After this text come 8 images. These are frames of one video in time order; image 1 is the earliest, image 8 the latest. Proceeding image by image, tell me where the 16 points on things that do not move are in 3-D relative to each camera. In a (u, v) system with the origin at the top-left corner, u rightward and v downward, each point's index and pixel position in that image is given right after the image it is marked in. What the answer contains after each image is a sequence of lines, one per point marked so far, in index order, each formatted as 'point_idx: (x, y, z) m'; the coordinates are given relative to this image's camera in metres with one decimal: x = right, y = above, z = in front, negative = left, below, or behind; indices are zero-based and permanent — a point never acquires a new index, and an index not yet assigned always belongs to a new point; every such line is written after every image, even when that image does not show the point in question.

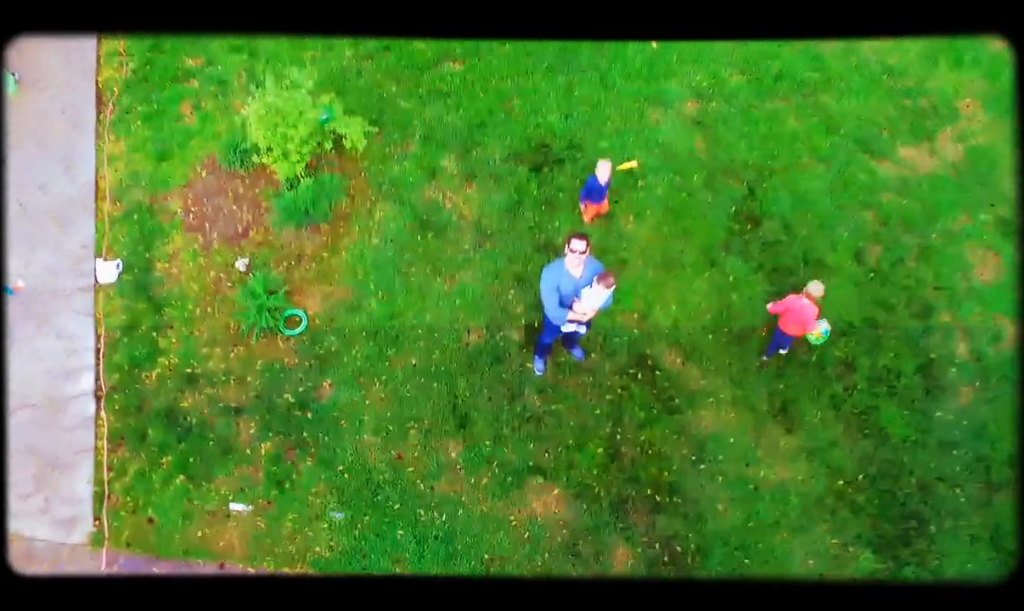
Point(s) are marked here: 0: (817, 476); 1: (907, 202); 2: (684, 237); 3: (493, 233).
0: (+1.5, -0.9, +4.5) m
1: (+2.3, +0.6, +5.1) m
2: (+1.0, +0.4, +4.9) m
3: (-0.1, +0.4, +4.8) m
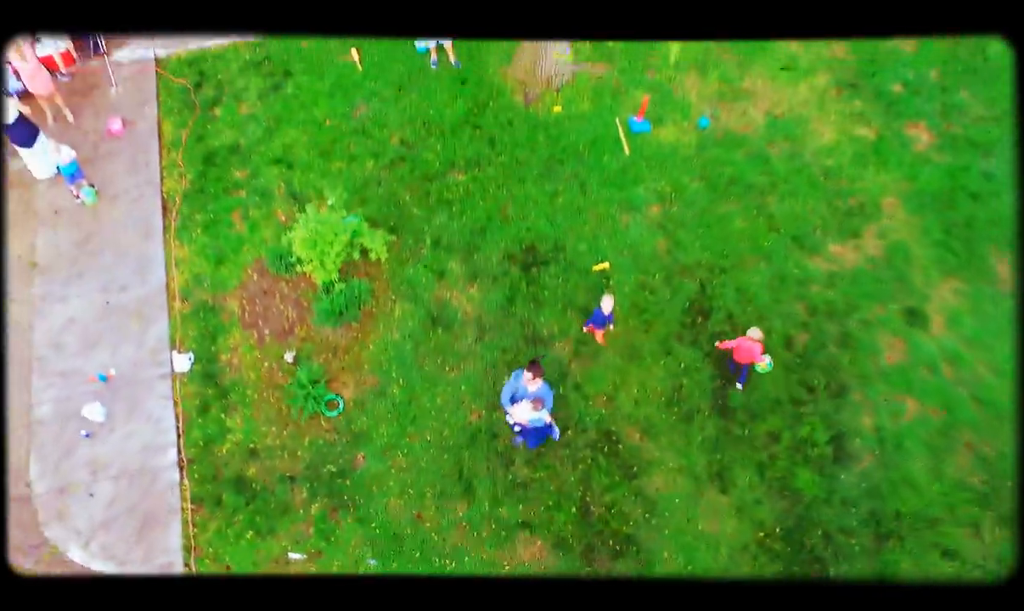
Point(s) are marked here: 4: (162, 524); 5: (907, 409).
0: (+1.4, -1.4, +5.6) m
1: (+2.3, +0.1, +6.1) m
2: (+0.9, -0.2, +6.0) m
3: (-0.1, -0.1, +5.9) m
4: (-2.1, -1.4, +5.5) m
5: (+2.6, -0.7, +5.9) m
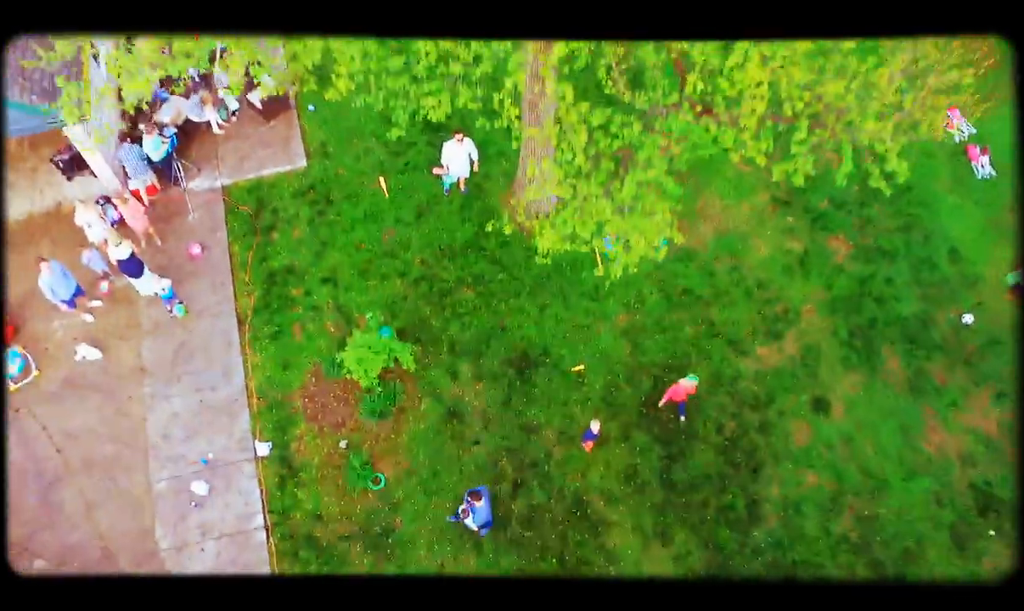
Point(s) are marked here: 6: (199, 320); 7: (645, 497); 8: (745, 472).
0: (+1.4, -2.3, +7.3) m
1: (+2.2, -0.8, +7.9) m
2: (+0.9, -1.0, +7.8) m
3: (-0.2, -1.0, +7.7) m
4: (-2.1, -2.2, +7.3) m
5: (+2.6, -1.5, +7.6) m
6: (-2.9, -0.1, +8.1) m
7: (+1.2, -1.7, +7.5) m
8: (+2.1, -1.5, +7.6) m
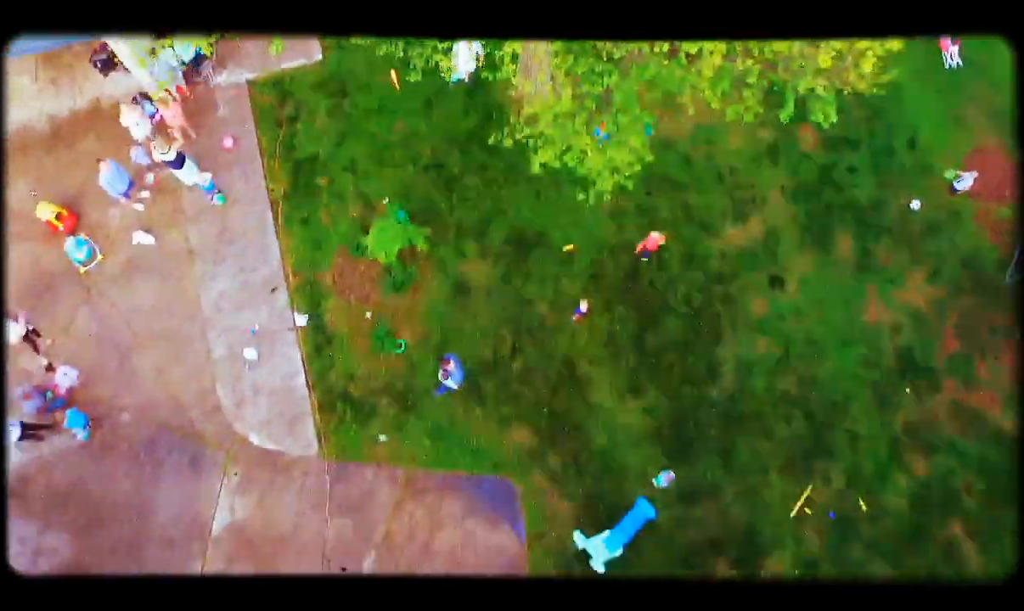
0: (+1.4, -1.2, +8.8) m
1: (+2.2, +0.4, +9.2) m
2: (+0.9, +0.1, +9.1) m
3: (-0.2, +0.2, +9.0) m
4: (-2.1, -1.2, +8.8) m
5: (+2.6, -0.4, +9.0) m
6: (-2.9, +1.1, +9.2) m
7: (+1.2, -0.6, +8.9) m
8: (+2.0, -0.3, +9.0) m
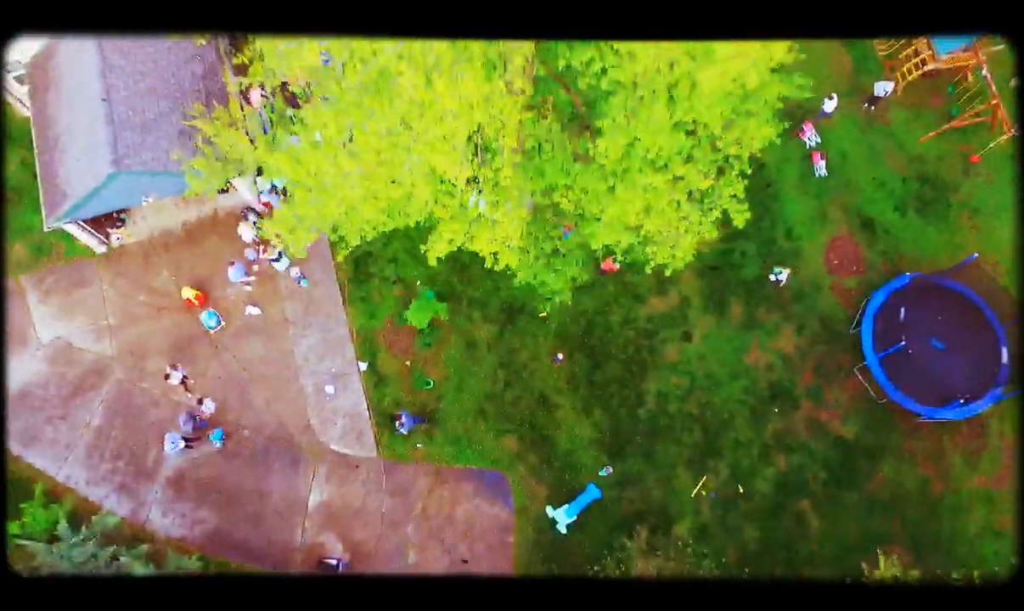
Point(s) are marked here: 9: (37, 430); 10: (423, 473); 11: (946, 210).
0: (+1.3, -1.9, +13.0) m
1: (+2.1, -0.3, +13.3) m
2: (+0.8, -0.6, +13.2) m
3: (-0.3, -0.6, +13.1) m
4: (-2.2, -1.9, +13.0) m
5: (+2.5, -1.1, +13.2) m
6: (-3.0, +0.3, +13.4) m
7: (+1.1, -1.3, +13.1) m
8: (+1.9, -1.1, +13.1) m
9: (-7.1, -1.9, +12.9) m
10: (-1.3, -2.5, +12.9) m
11: (+7.3, +1.6, +14.4) m
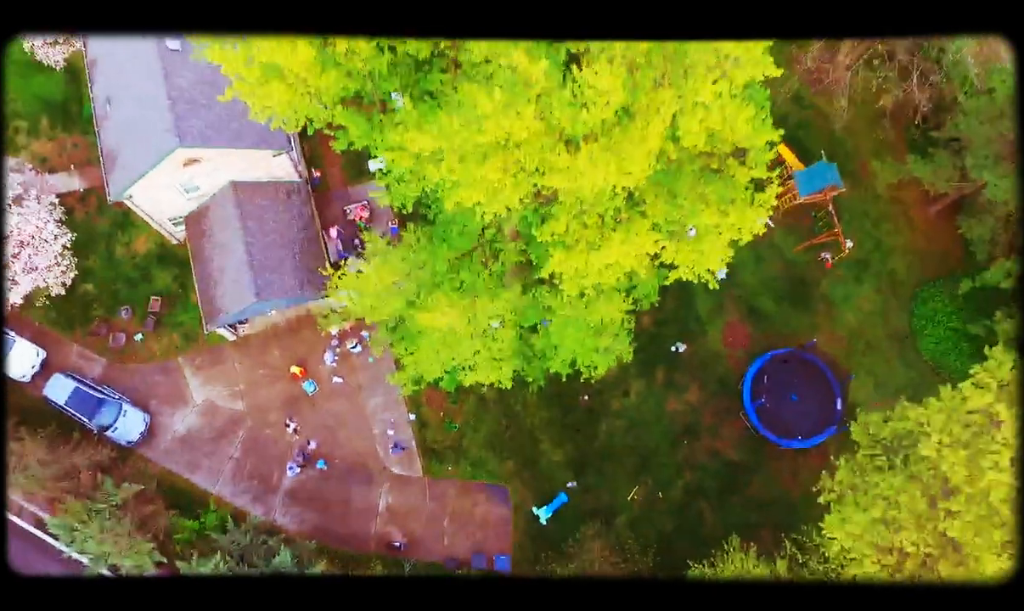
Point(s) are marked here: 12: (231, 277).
0: (+1.3, -3.5, +19.6) m
1: (+2.1, -1.8, +19.9) m
2: (+0.7, -2.1, +19.8) m
3: (-0.3, -2.1, +19.7) m
4: (-2.2, -3.5, +19.5) m
5: (+2.4, -2.7, +19.7) m
6: (-3.1, -1.3, +20.0) m
7: (+1.0, -2.9, +19.7) m
8: (+1.9, -2.6, +19.7) m
9: (-7.1, -3.5, +19.5) m
10: (-1.3, -4.1, +19.5) m
11: (+7.2, +0.1, +21.0) m
12: (-6.0, +0.6, +18.5) m
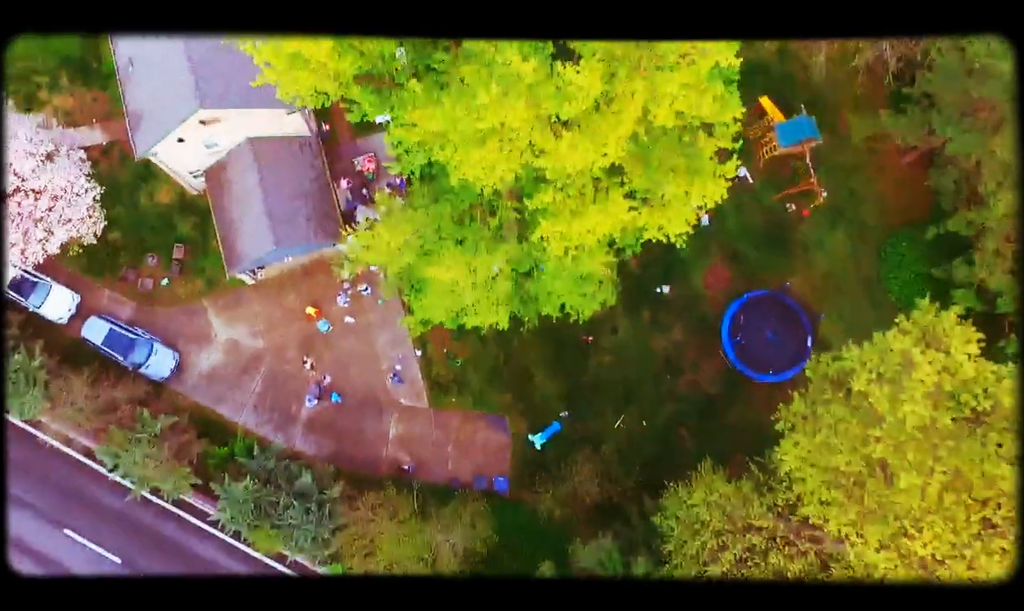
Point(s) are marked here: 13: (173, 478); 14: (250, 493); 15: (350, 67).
0: (+1.2, -2.1, +21.5) m
1: (+2.0, -0.5, +21.7) m
2: (+0.7, -0.8, +21.6) m
3: (-0.4, -0.8, +21.5) m
4: (-2.3, -2.2, +21.4) m
5: (+2.4, -1.3, +21.6) m
6: (-3.1, 0.0, +21.7) m
7: (+1.0, -1.5, +21.5) m
8: (+1.8, -1.3, +21.6) m
9: (-7.2, -2.2, +21.4) m
10: (-1.4, -2.7, +21.4) m
11: (+7.1, +1.6, +22.6) m
12: (-6.1, +1.8, +20.1) m
13: (-7.6, -3.9, +19.2) m
14: (-5.7, -4.1, +18.9) m
15: (-2.4, +3.6, +13.0) m
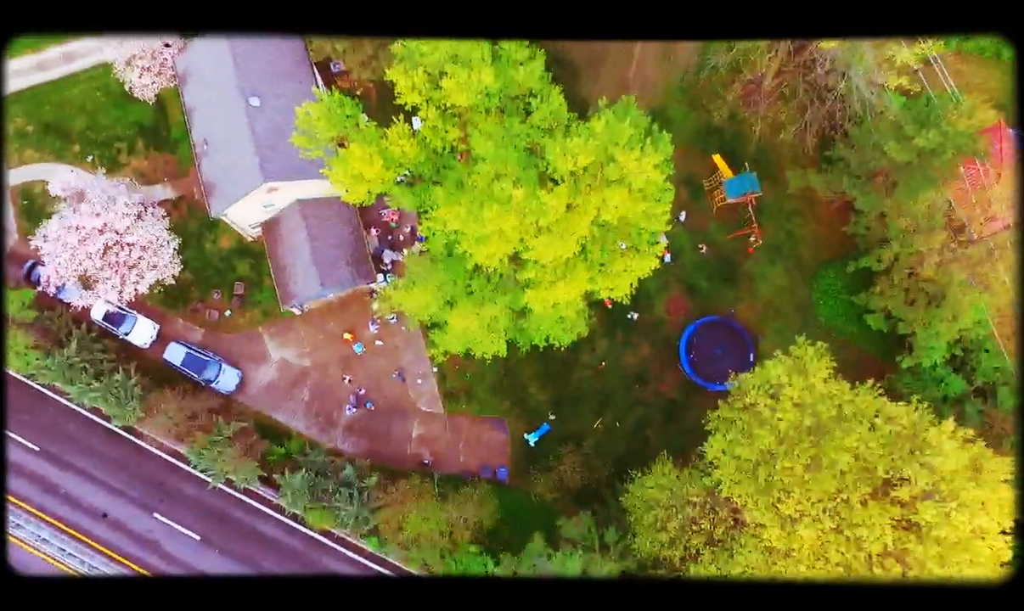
0: (+1.2, -2.9, +26.5) m
1: (+2.0, -1.2, +26.7) m
2: (+0.6, -1.5, +26.6) m
3: (-0.4, -1.6, +26.6) m
4: (-2.3, -3.0, +26.5) m
5: (+2.3, -2.0, +26.6) m
6: (-3.2, -0.7, +26.8) m
7: (+0.9, -2.3, +26.6) m
8: (+1.8, -2.0, +26.6) m
9: (-7.2, -3.0, +26.4) m
10: (-1.4, -3.5, +26.5) m
11: (+7.1, +0.9, +27.6) m
12: (-6.2, +1.0, +25.2) m
13: (-7.6, -4.7, +24.3) m
14: (-5.8, -4.9, +24.0) m
15: (-2.5, +2.8, +18.1) m
